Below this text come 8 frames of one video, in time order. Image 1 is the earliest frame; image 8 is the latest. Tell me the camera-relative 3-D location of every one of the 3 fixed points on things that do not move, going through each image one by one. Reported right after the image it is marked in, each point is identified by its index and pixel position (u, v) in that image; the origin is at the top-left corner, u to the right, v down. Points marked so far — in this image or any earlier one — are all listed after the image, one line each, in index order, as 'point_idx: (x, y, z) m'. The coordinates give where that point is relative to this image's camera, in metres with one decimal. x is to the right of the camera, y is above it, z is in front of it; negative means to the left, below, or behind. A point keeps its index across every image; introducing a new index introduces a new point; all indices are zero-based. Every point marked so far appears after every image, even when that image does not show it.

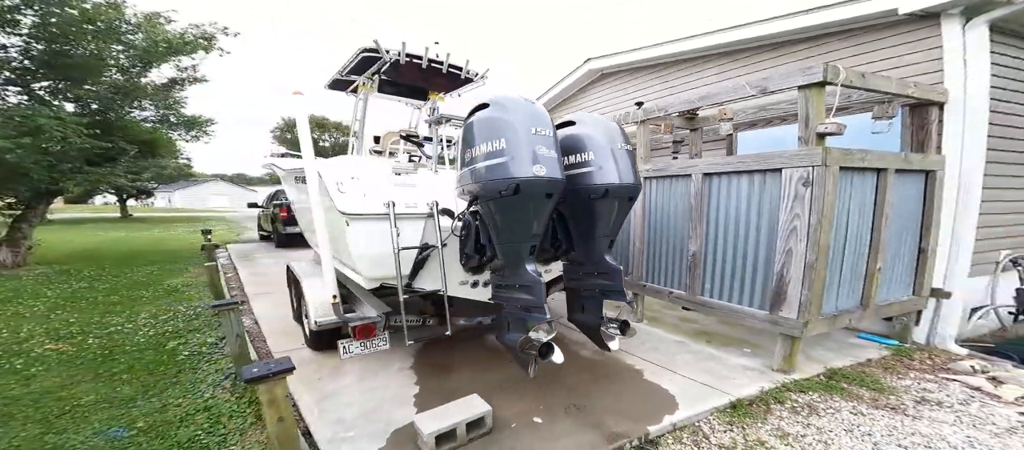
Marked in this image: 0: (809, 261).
0: (+1.8, -0.2, +2.2) m
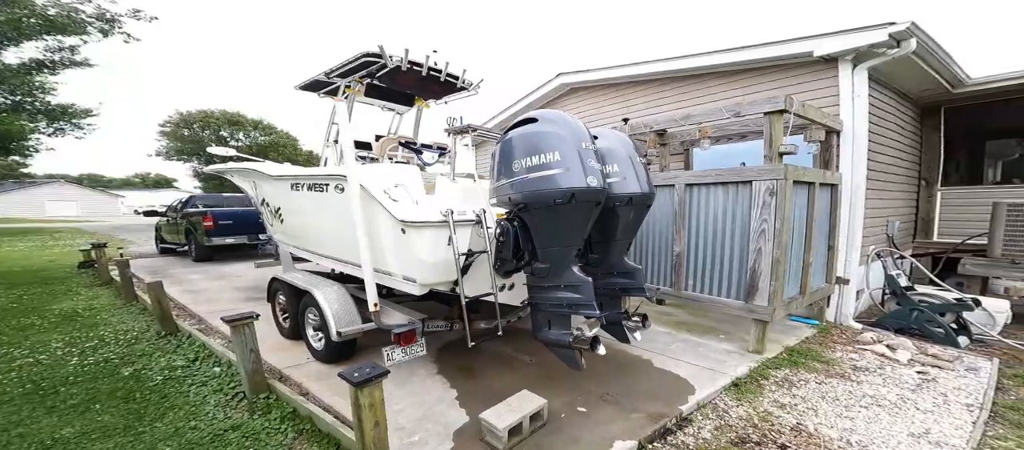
0: (+2.0, -0.2, +2.8) m
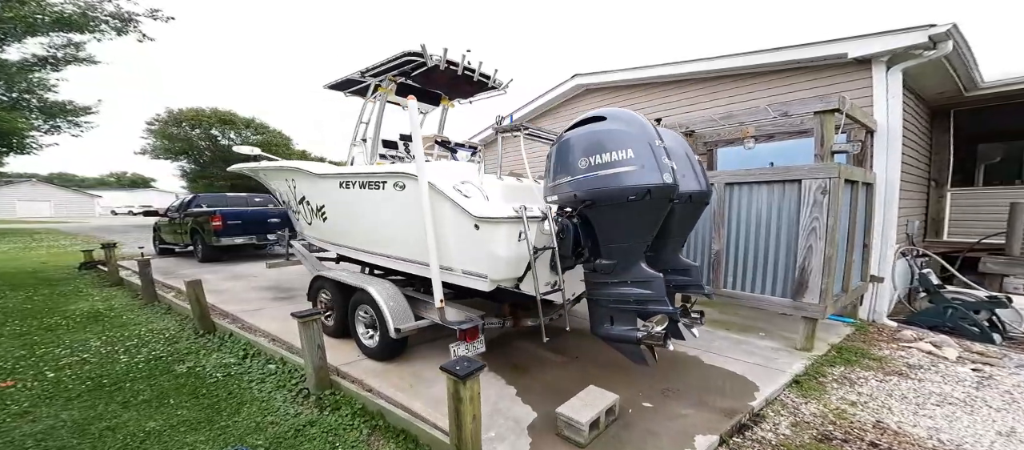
0: (+2.4, -0.2, +2.8) m
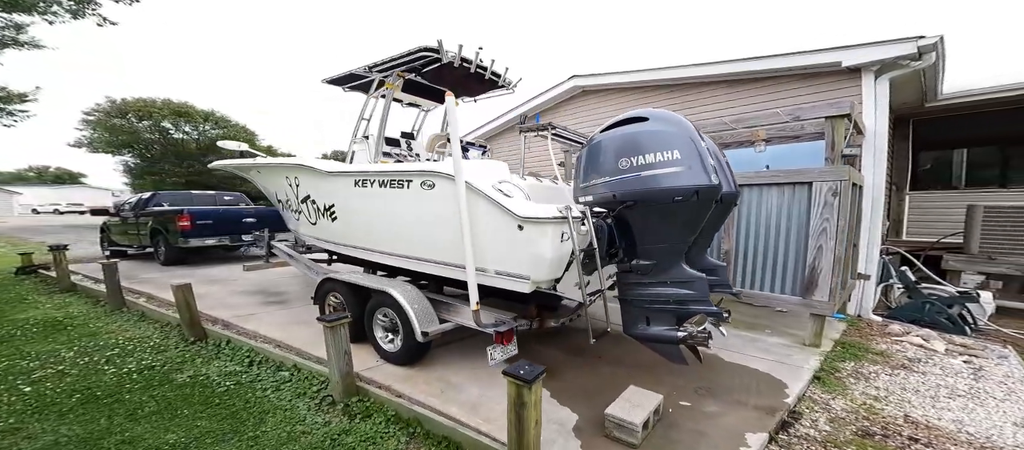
0: (+2.6, -0.2, +2.9) m
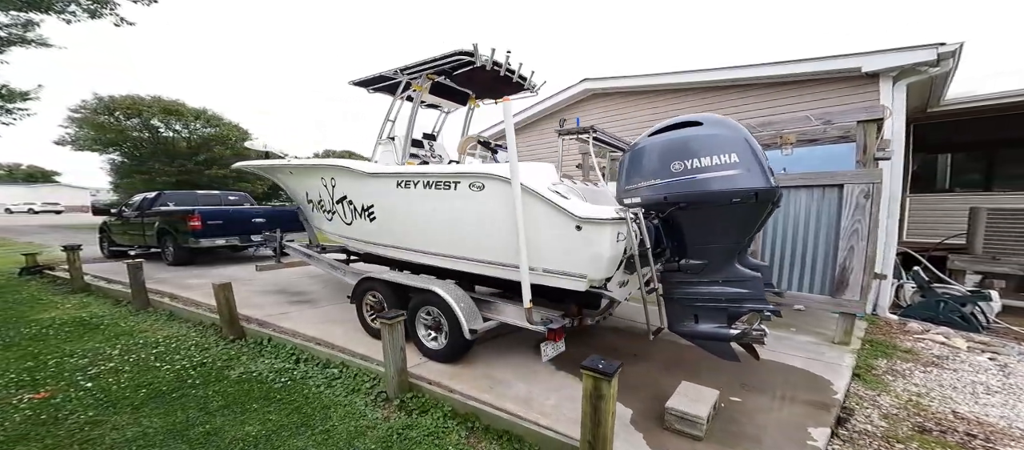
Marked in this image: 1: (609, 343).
0: (+2.9, -0.2, +3.0) m
1: (+0.9, -1.1, +3.3) m
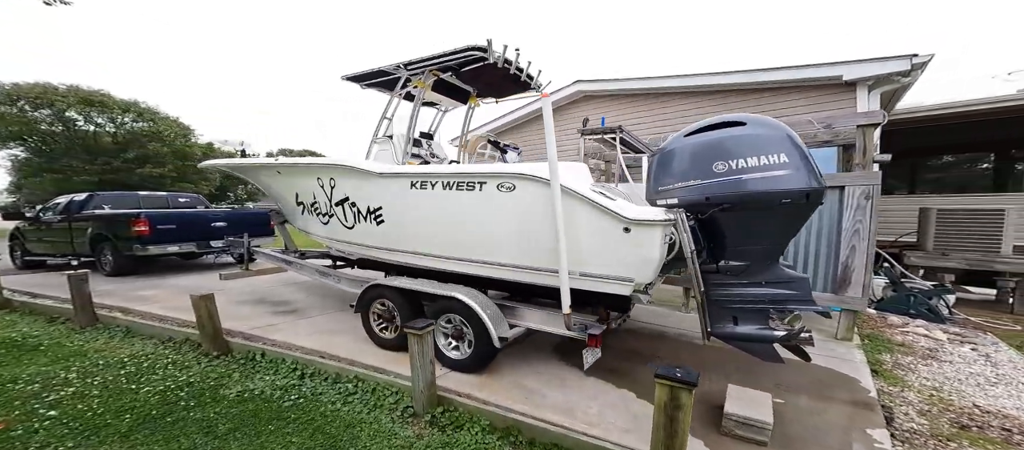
0: (+3.1, -0.2, +3.2) m
1: (+1.0, -1.1, +3.3) m
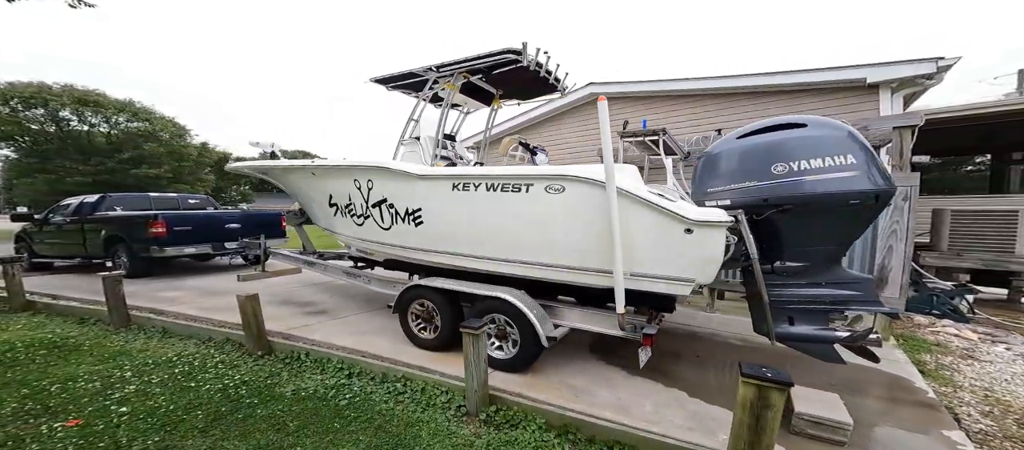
0: (+3.4, -0.3, +3.2) m
1: (+1.4, -1.1, +3.3) m
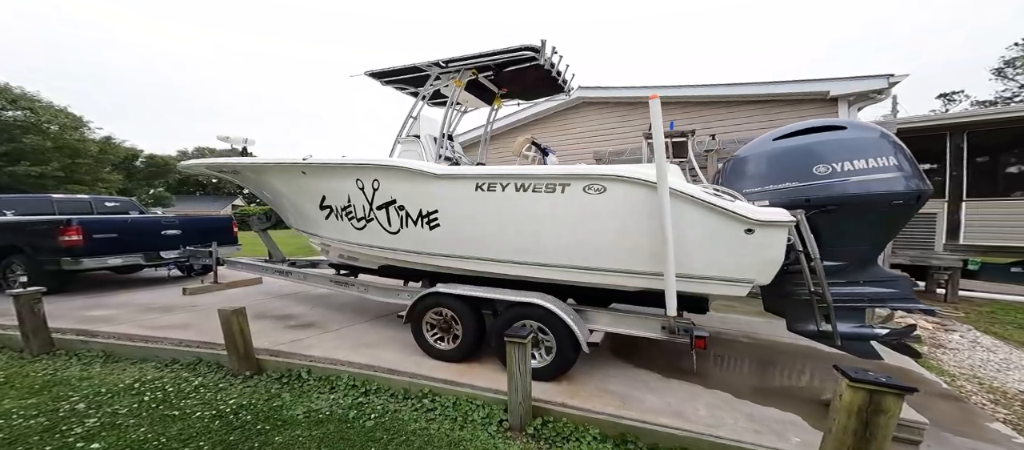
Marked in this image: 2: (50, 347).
0: (+3.6, -0.3, +3.5) m
1: (+1.5, -1.1, +3.3) m
2: (-4.9, -1.3, +4.0) m
